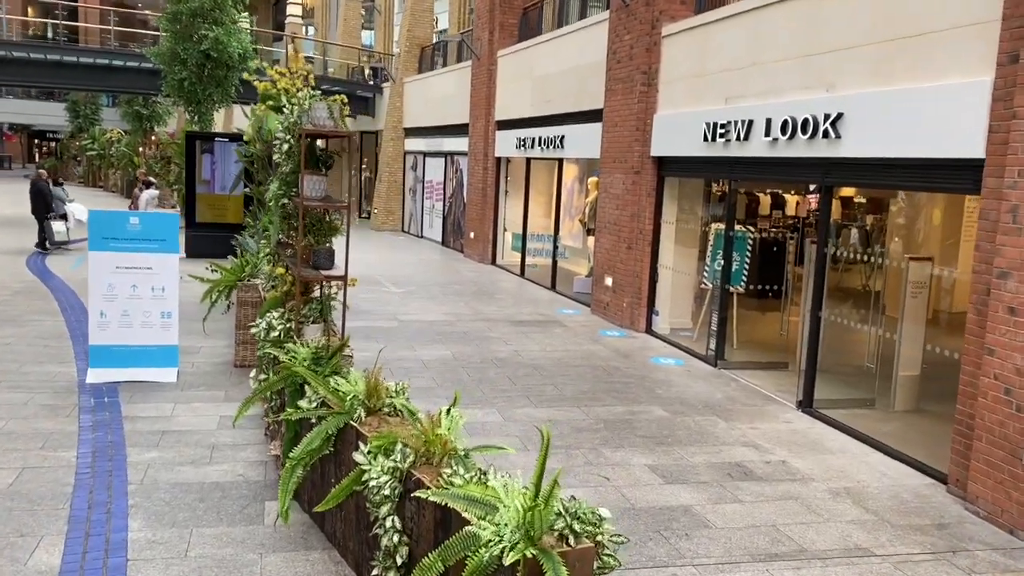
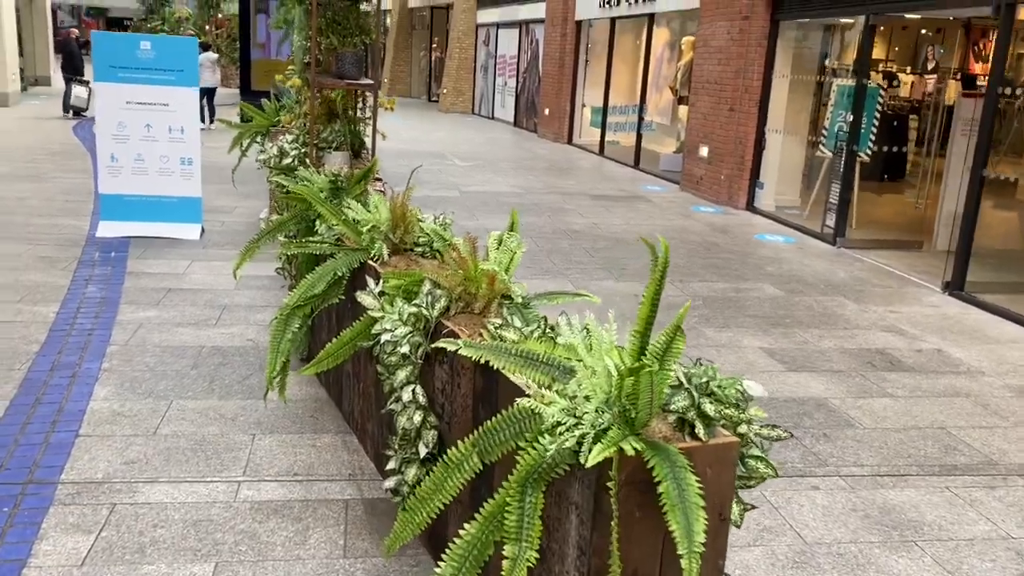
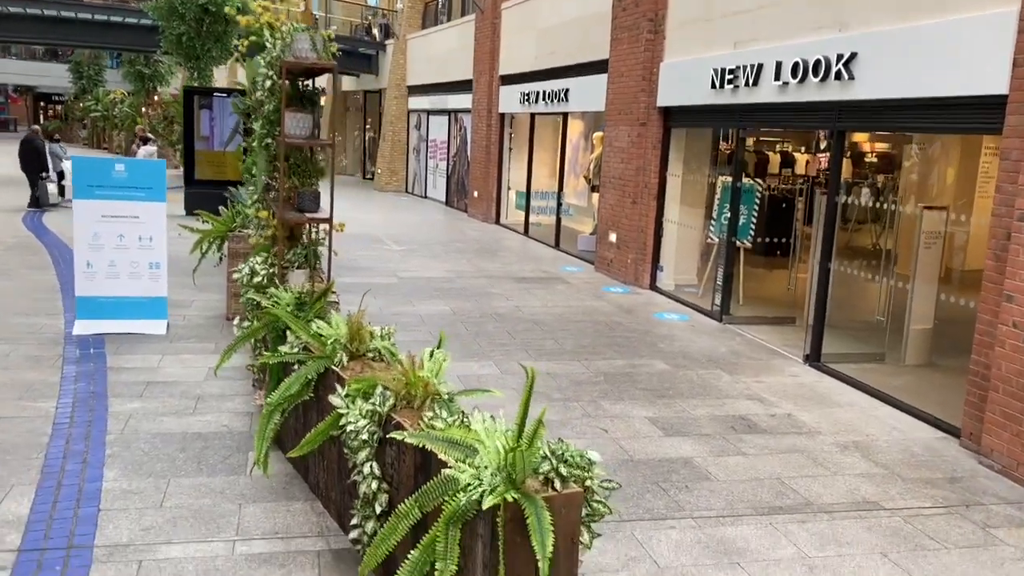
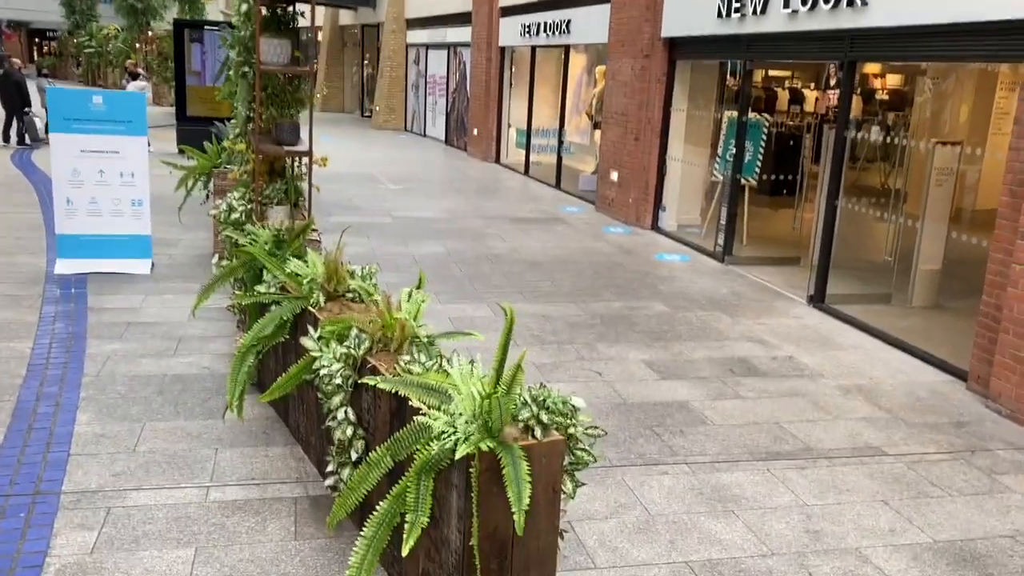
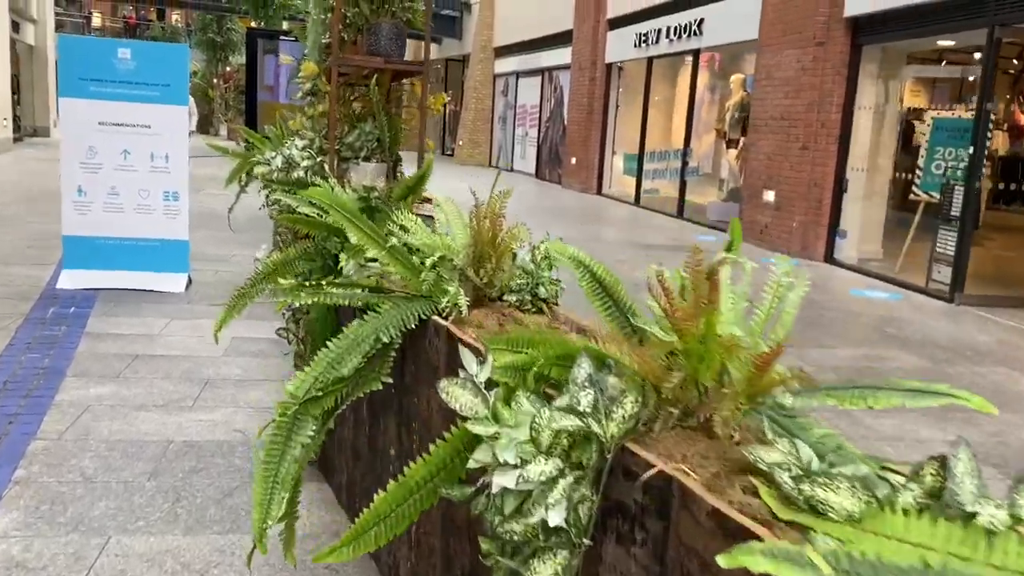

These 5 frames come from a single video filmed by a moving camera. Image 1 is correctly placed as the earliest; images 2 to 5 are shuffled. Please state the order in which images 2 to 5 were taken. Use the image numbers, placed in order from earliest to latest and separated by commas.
3, 4, 2, 5
